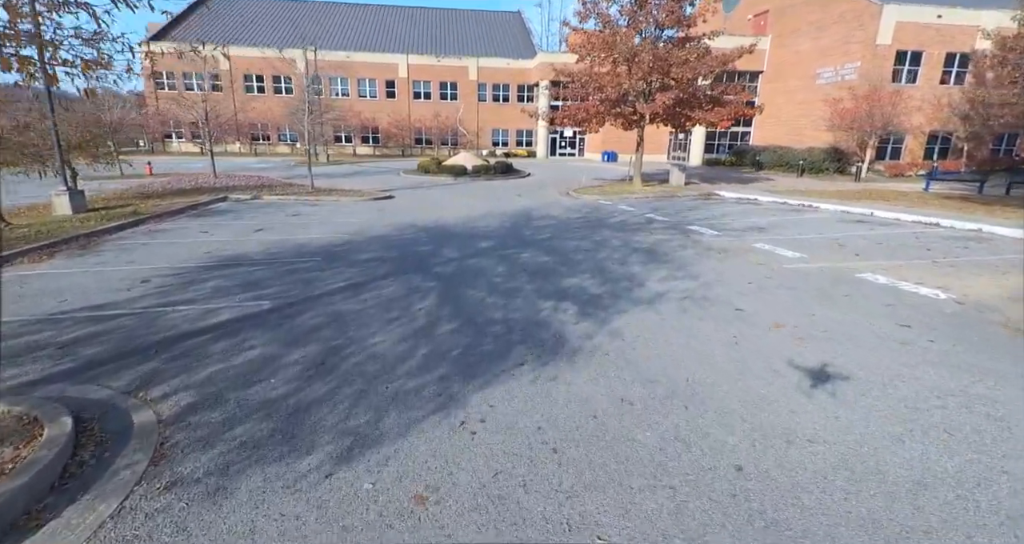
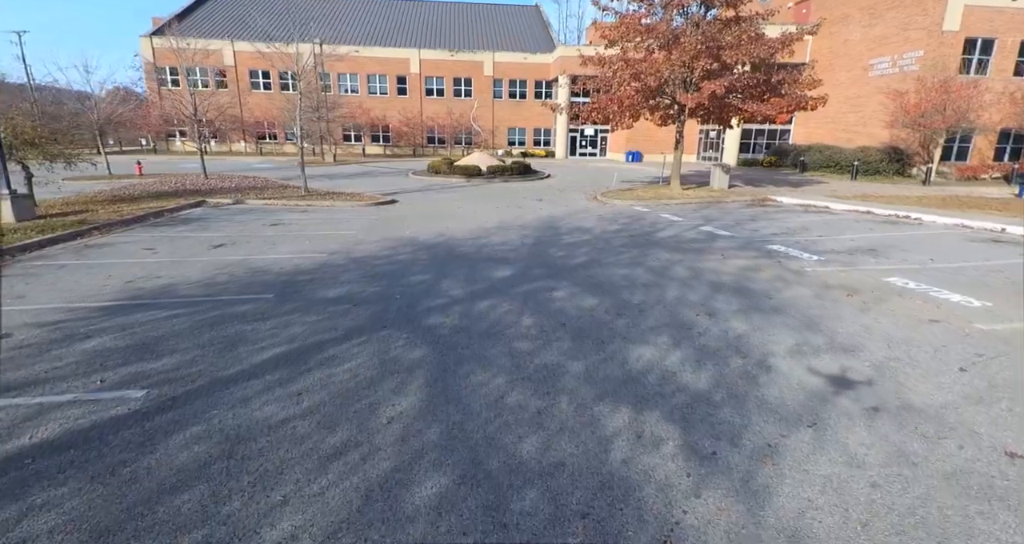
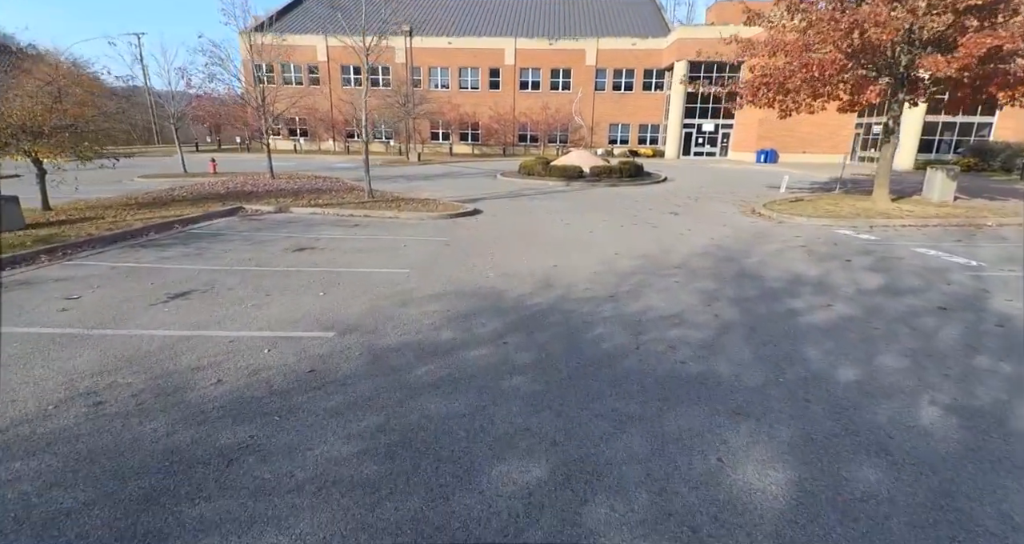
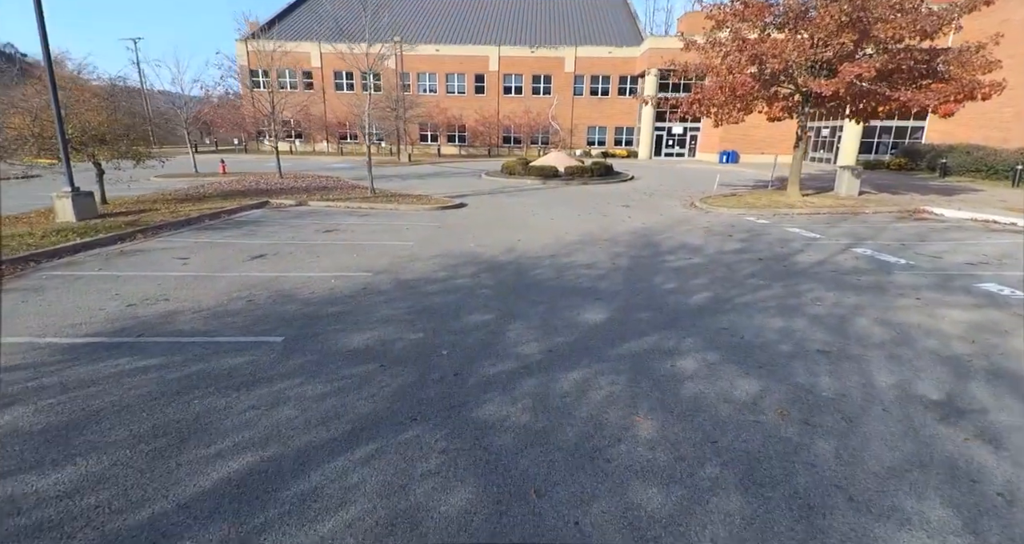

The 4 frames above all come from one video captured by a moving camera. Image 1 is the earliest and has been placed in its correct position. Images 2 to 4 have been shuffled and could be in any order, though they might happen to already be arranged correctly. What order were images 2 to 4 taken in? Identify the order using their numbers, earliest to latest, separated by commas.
2, 4, 3
